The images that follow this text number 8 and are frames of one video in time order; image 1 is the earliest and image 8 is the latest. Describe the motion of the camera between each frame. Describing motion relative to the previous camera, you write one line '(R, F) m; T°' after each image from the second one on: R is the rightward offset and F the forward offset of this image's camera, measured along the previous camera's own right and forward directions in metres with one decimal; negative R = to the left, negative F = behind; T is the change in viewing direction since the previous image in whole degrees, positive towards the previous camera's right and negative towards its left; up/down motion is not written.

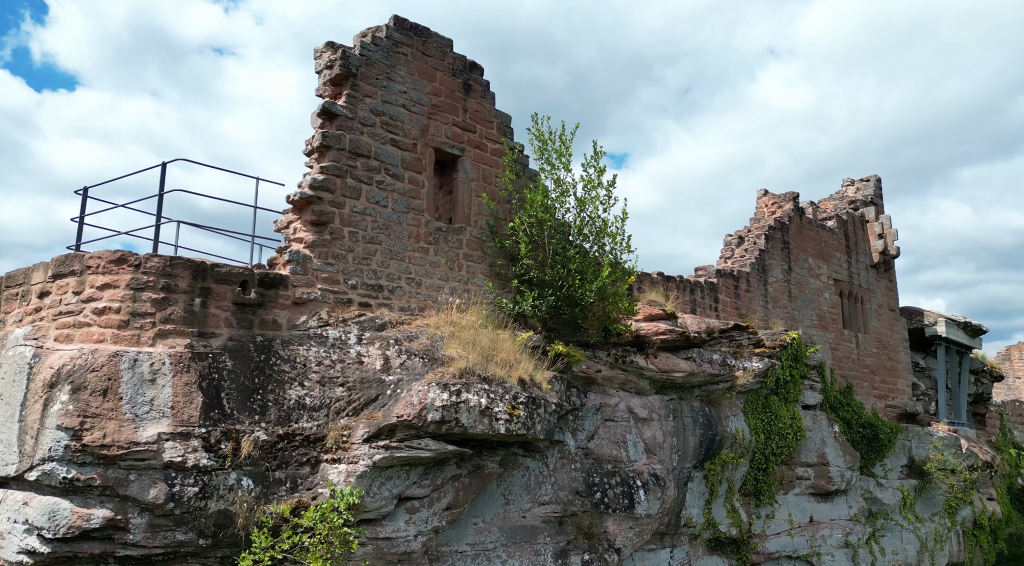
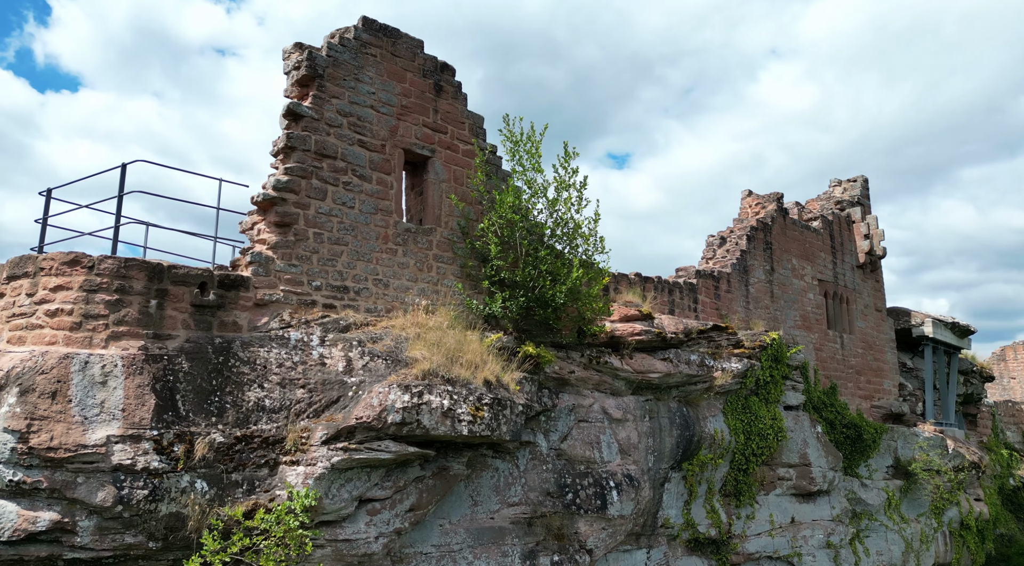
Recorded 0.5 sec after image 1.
(+0.3, 0.0) m; 0°
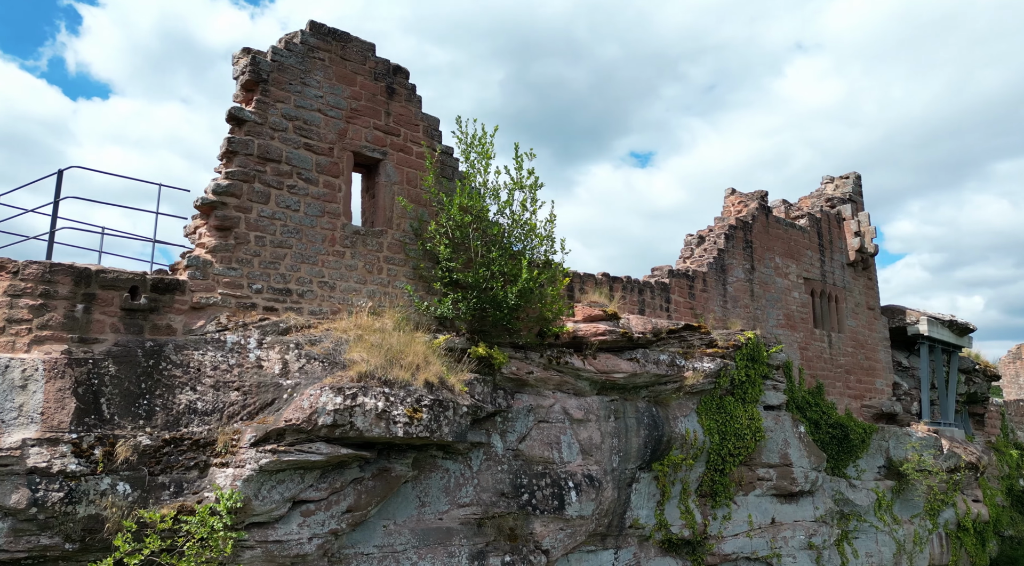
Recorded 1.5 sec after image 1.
(+0.7, 0.0) m; -1°
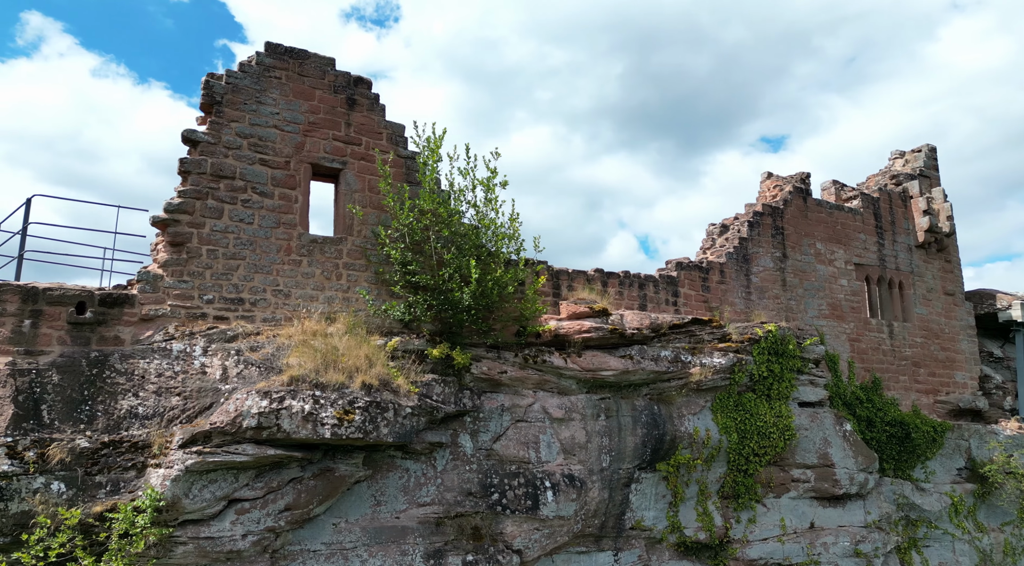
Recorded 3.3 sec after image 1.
(+1.6, +0.1) m; -9°
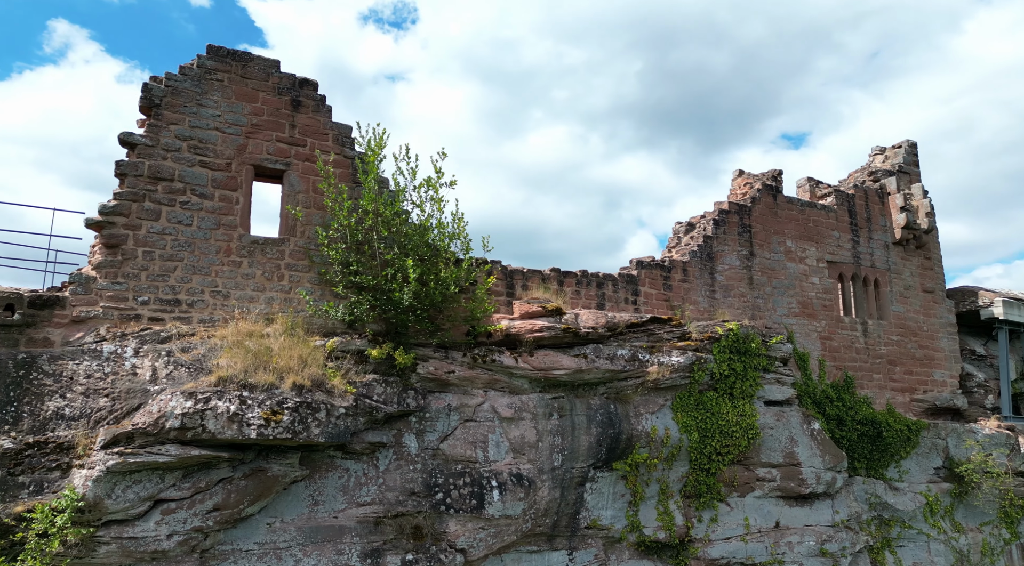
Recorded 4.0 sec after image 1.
(+0.7, 0.0) m; -1°
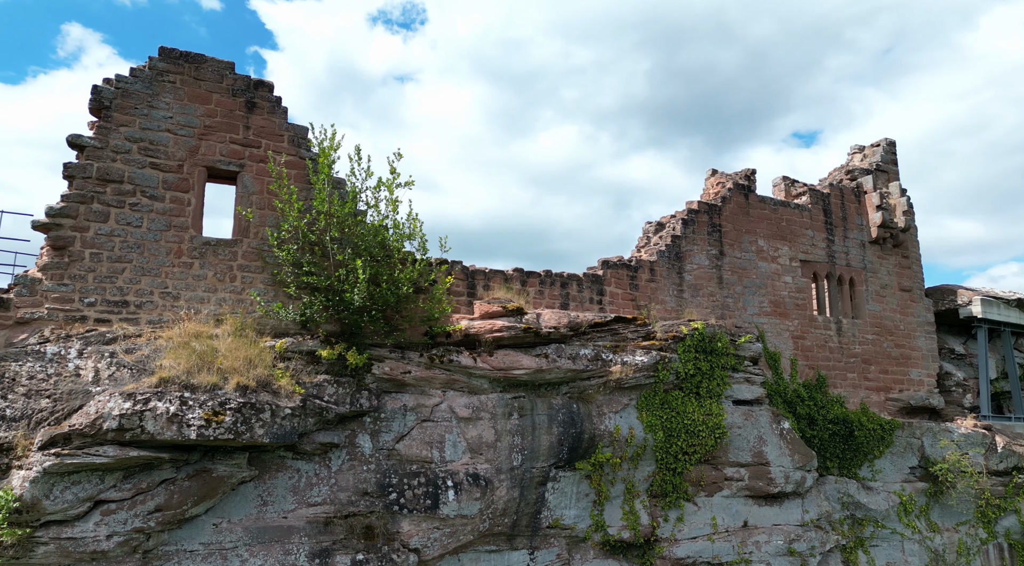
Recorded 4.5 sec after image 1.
(+0.5, 0.0) m; 0°
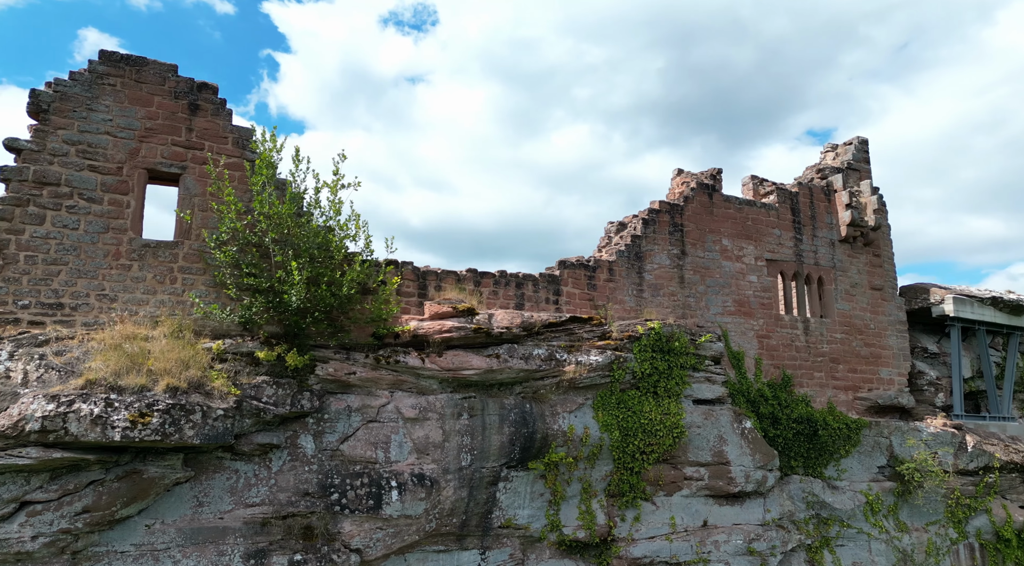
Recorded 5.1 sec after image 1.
(+0.7, 0.0) m; 0°
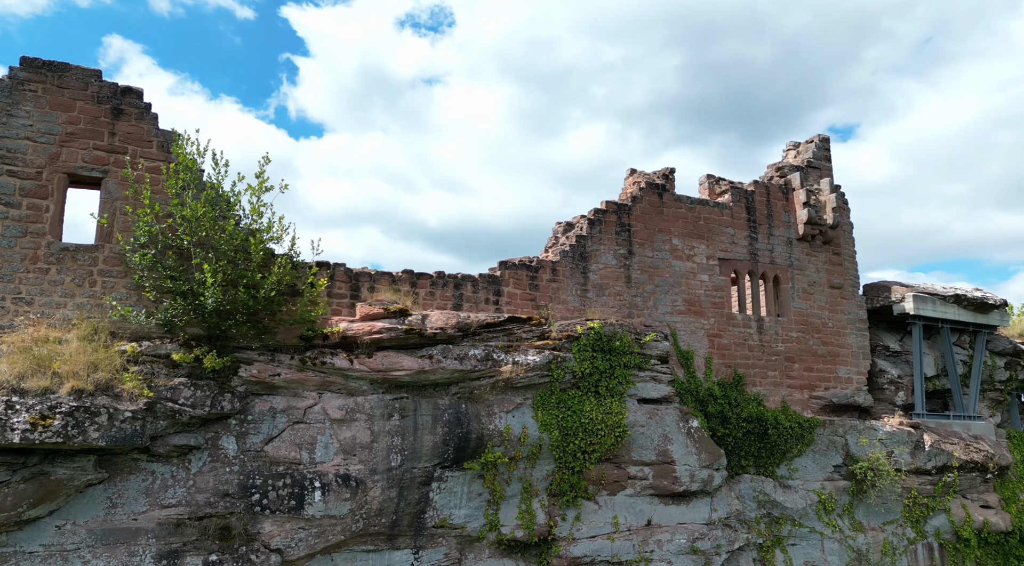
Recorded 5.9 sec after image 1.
(+1.0, 0.0) m; 0°
